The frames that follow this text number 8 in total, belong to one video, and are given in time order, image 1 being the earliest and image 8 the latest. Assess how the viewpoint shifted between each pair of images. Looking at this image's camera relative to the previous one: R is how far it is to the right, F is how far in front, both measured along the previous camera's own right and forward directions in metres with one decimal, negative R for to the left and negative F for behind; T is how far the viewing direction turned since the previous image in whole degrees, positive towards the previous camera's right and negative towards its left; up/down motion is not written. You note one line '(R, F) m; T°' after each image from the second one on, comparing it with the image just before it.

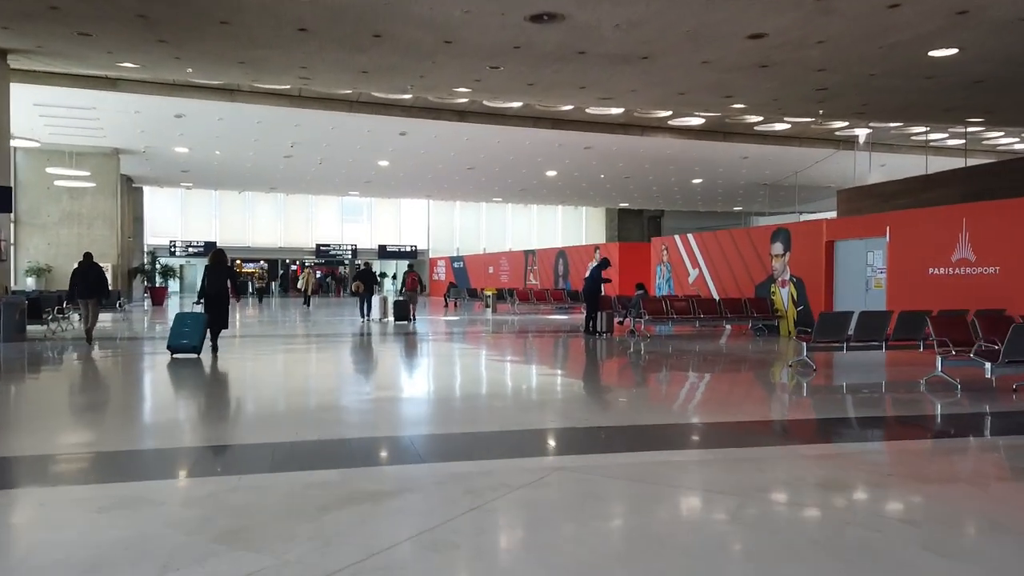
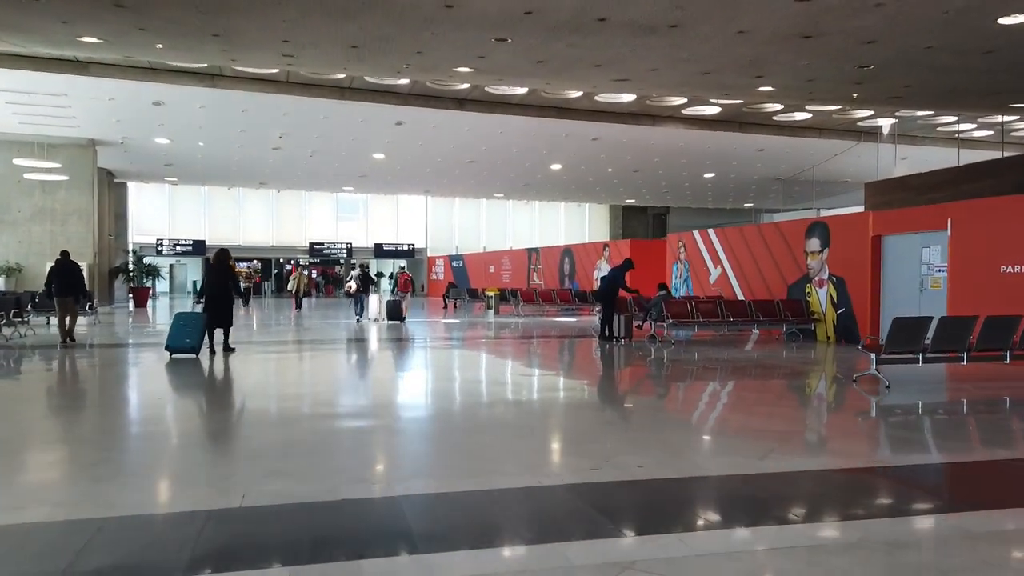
(-0.1, +1.0) m; 0°
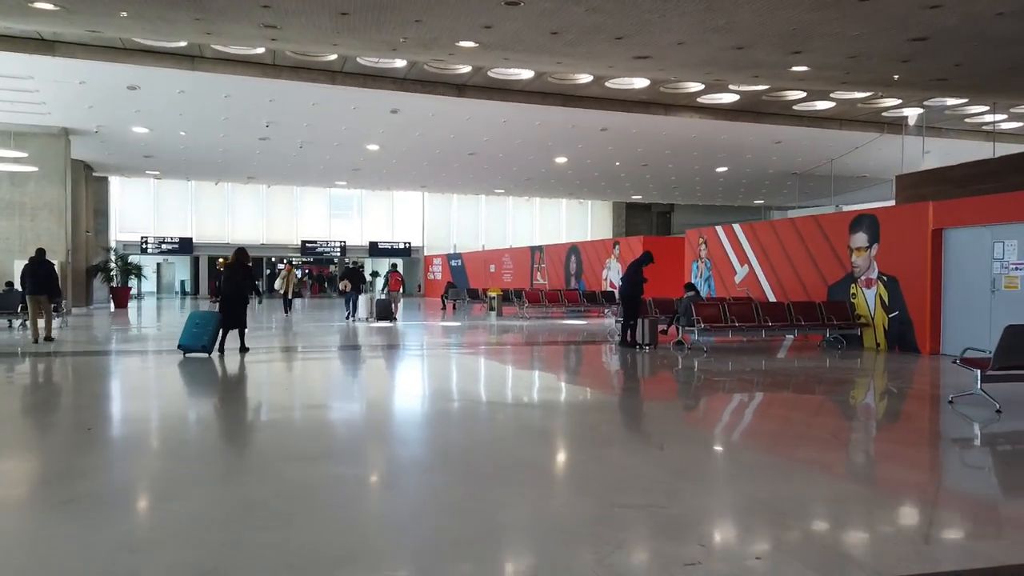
(-0.2, +1.0) m; 0°
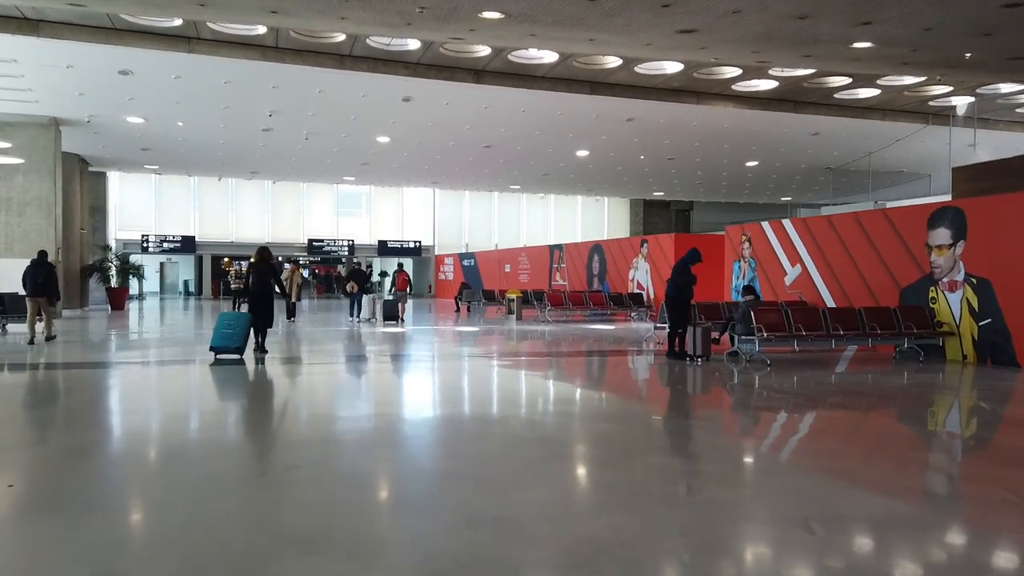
(-0.2, +1.0) m; -1°
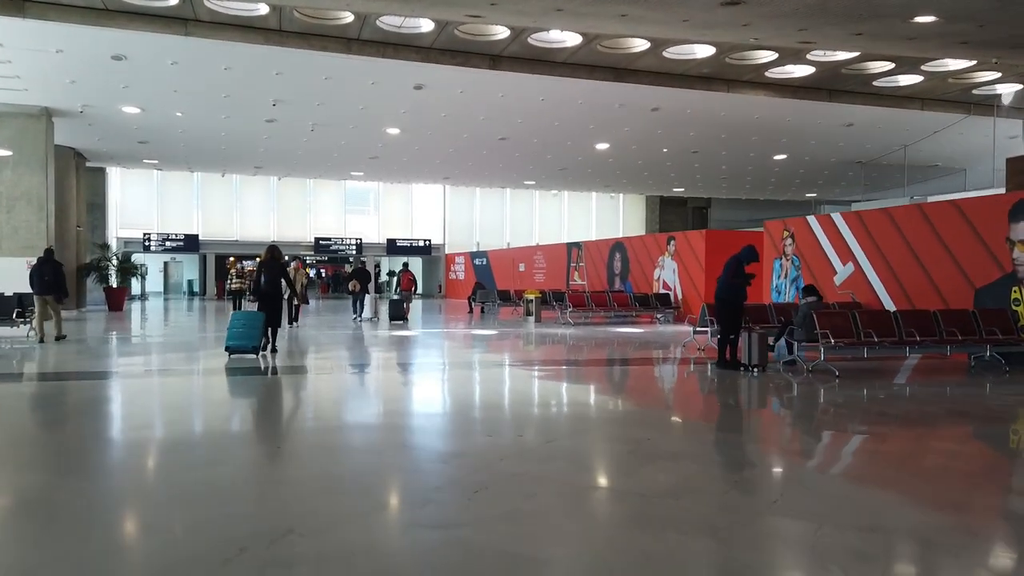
(-0.2, +0.8) m; -1°
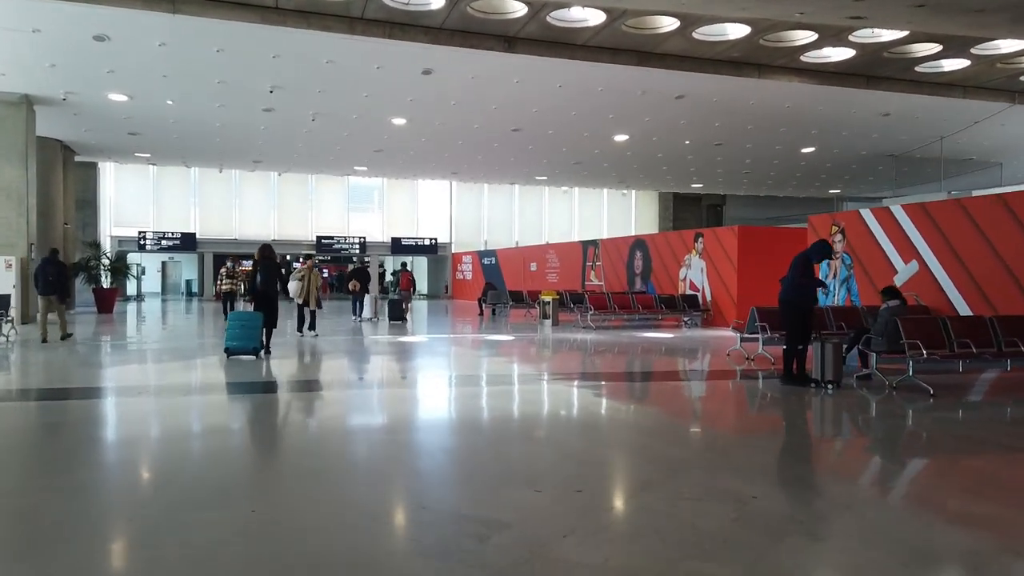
(-0.2, +0.9) m; 0°
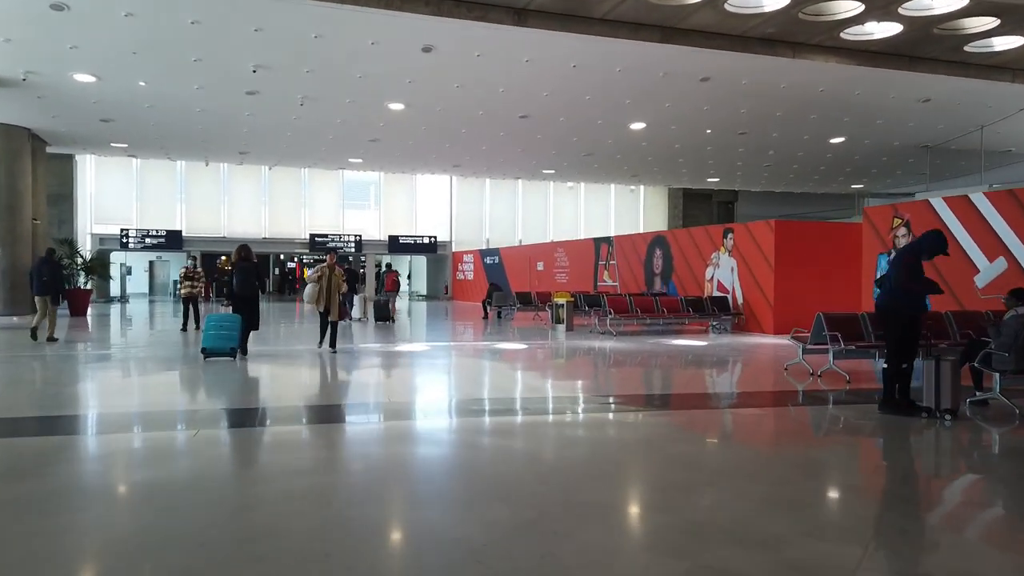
(-0.2, +1.1) m; 0°
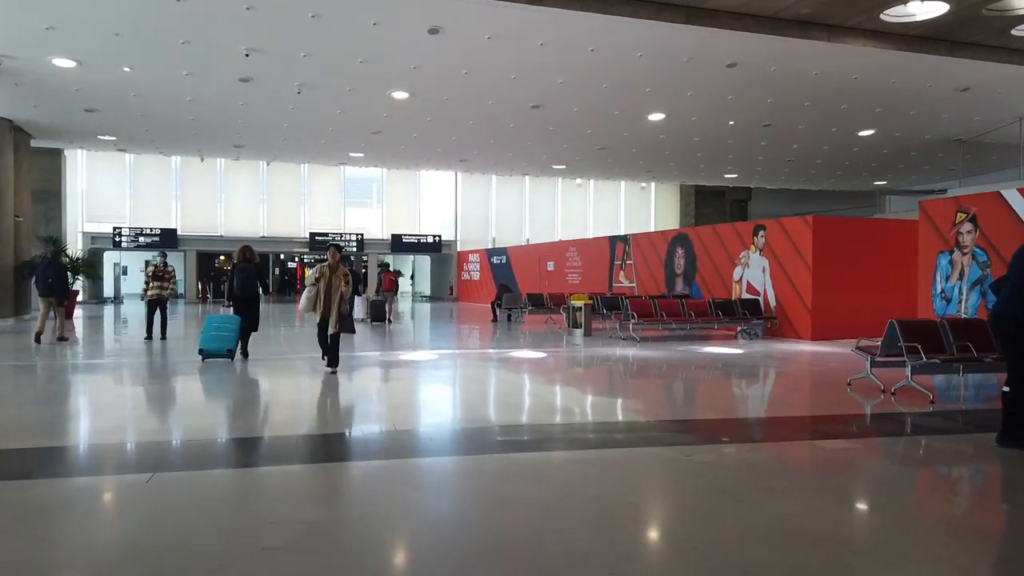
(-0.1, +0.8) m; 0°
